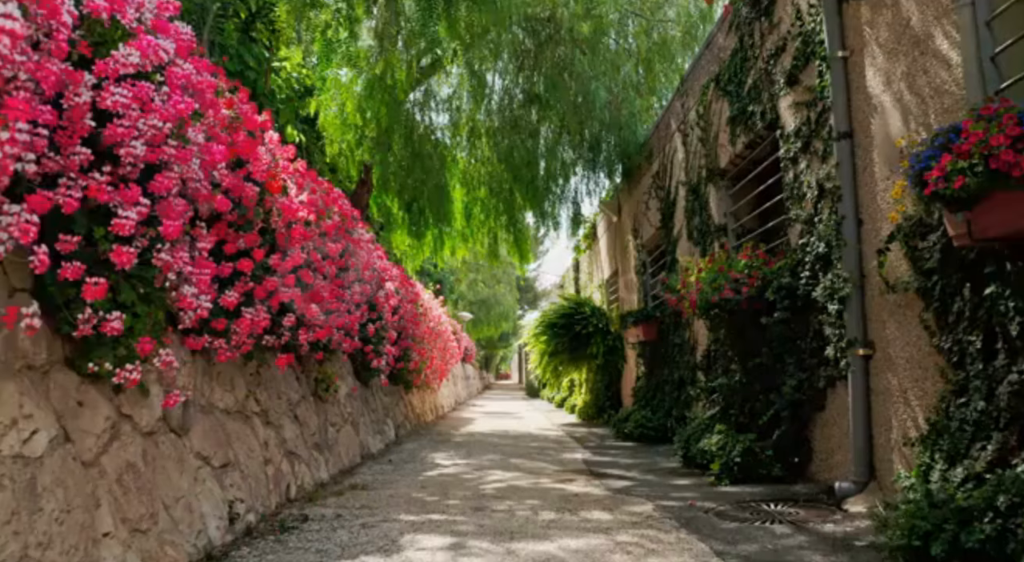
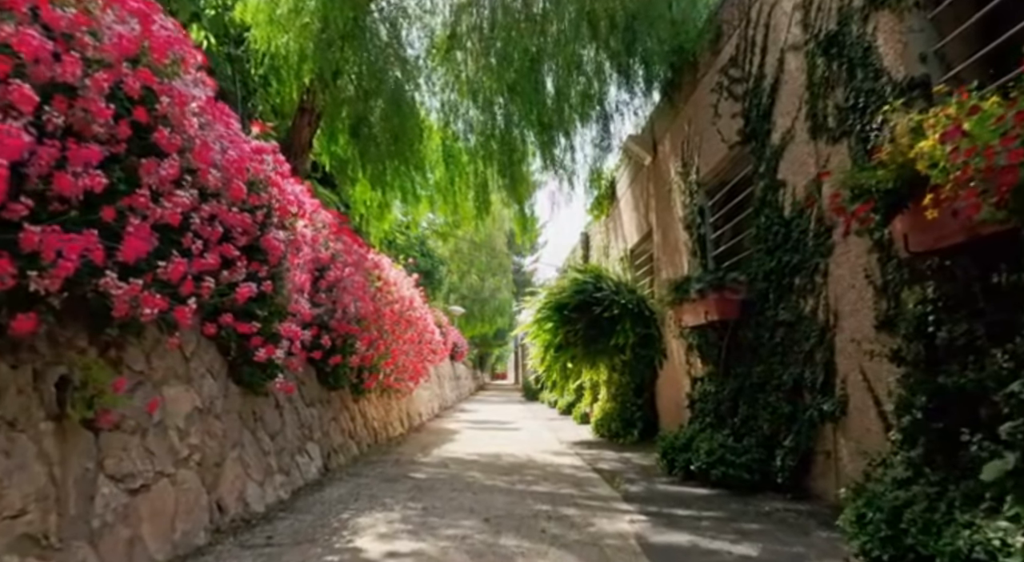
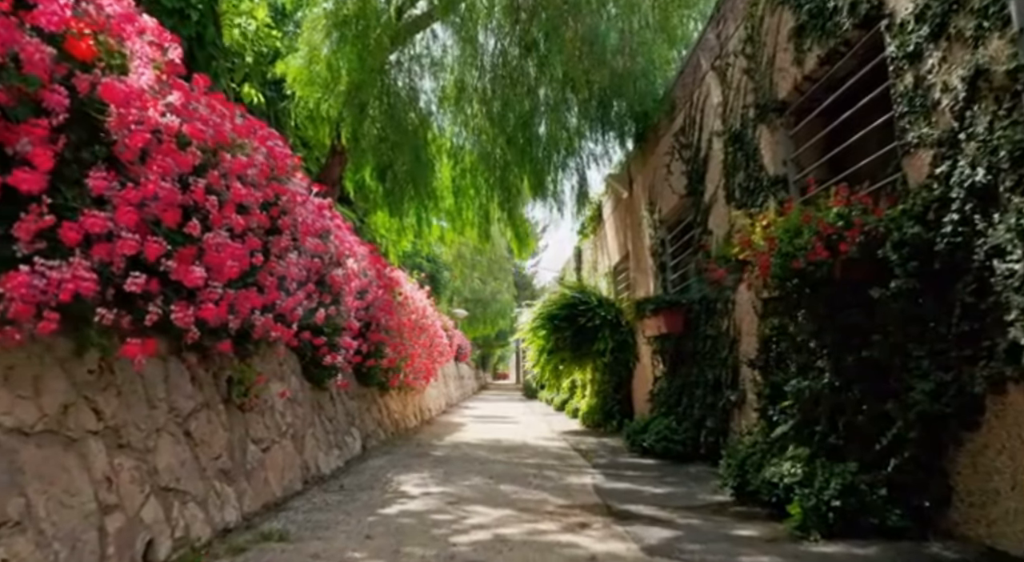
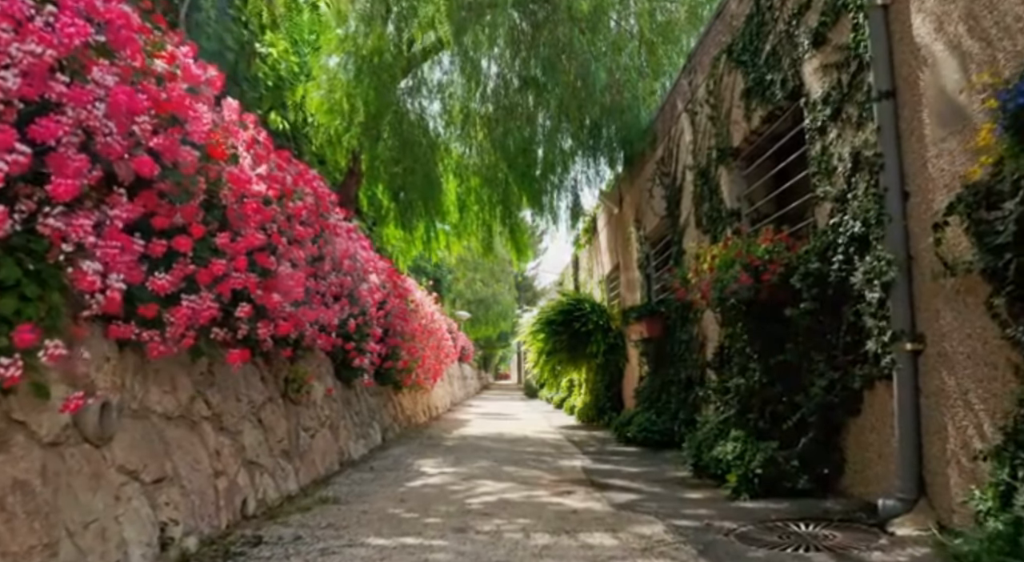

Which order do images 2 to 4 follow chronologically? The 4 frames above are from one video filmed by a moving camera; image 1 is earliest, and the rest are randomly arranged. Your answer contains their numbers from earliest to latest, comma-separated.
4, 3, 2
